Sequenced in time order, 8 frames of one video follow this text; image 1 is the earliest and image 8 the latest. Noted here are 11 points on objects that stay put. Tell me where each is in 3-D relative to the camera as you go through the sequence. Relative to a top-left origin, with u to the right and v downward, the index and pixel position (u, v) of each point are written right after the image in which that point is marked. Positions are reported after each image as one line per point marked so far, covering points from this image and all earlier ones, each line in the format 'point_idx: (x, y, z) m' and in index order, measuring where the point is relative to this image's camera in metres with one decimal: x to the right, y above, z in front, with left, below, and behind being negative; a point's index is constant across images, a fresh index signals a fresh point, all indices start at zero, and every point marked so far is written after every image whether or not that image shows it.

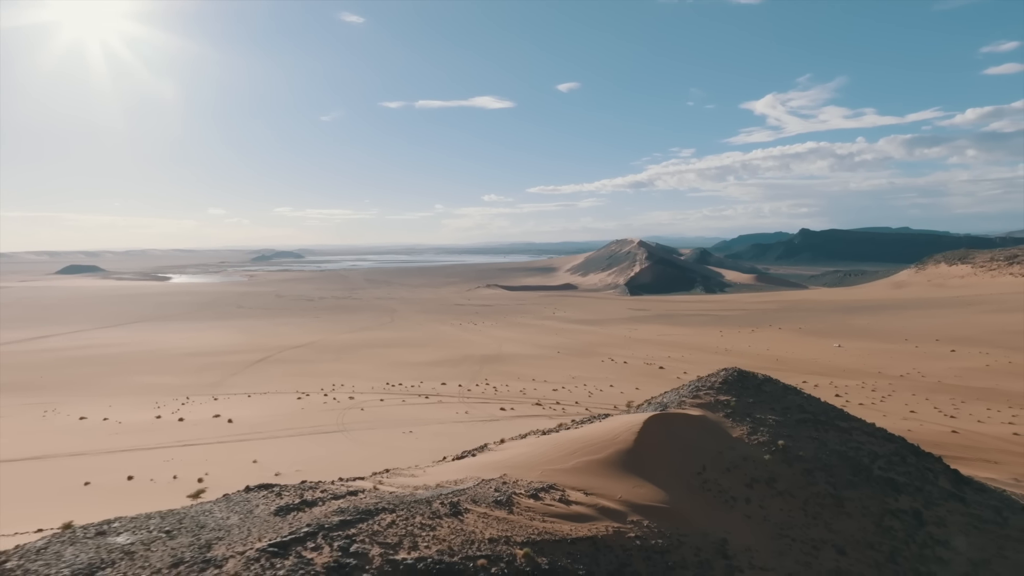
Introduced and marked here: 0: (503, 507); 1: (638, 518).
0: (-0.1, -2.2, +5.6) m
1: (+1.3, -2.4, +5.9) m
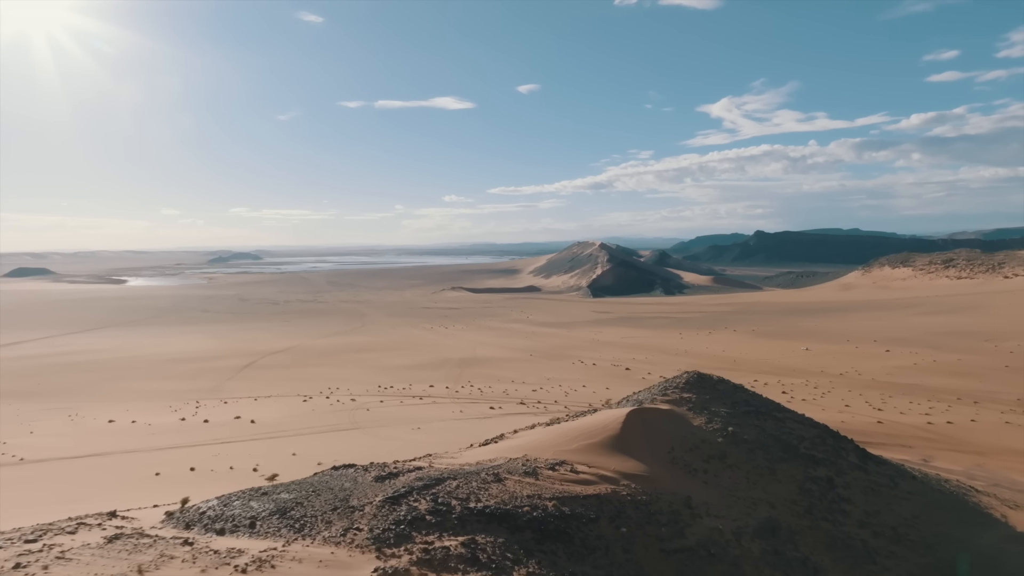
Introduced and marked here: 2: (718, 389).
0: (+0.3, -2.5, +7.7) m
1: (+1.6, -2.7, +8.0) m
2: (+4.4, -2.2, +12.1) m
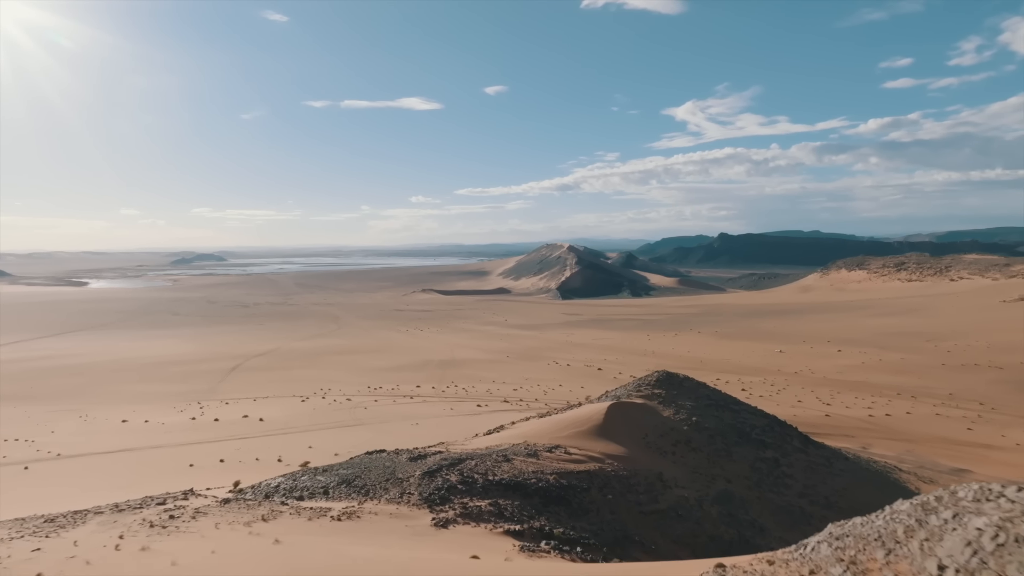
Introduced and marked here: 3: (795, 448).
0: (+0.4, -2.8, +9.3) m
1: (+1.7, -3.0, +9.7) m
2: (+4.2, -2.4, +13.9) m
3: (+6.2, -3.5, +12.4) m
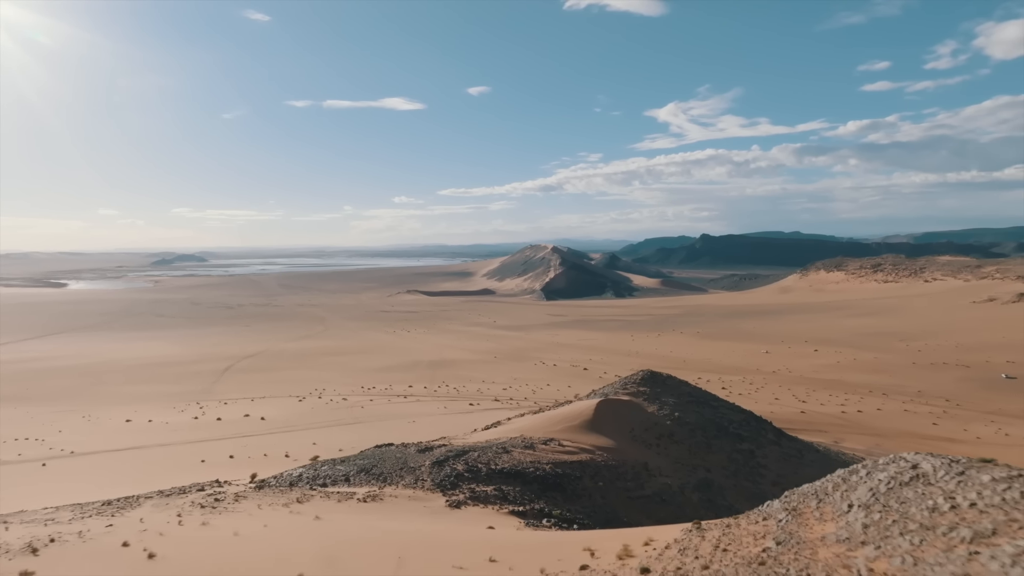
0: (+0.3, -2.9, +10.2) m
1: (+1.6, -3.1, +10.6) m
2: (+4.0, -2.5, +14.9) m
3: (+6.1, -3.6, +13.4) m
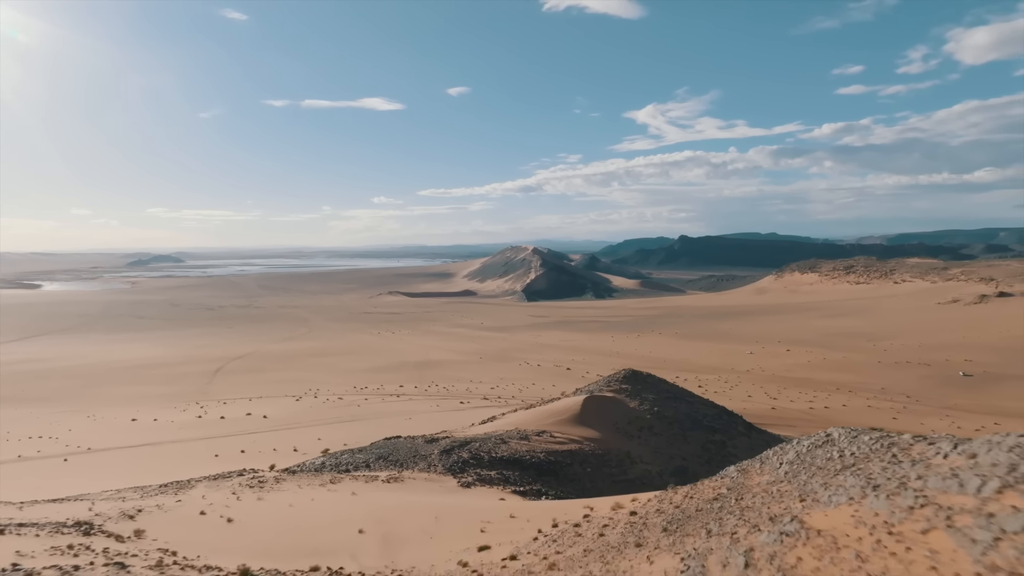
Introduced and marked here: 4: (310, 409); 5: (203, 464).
0: (+0.3, -3.0, +11.3) m
1: (+1.6, -3.2, +11.8) m
2: (+3.8, -2.6, +16.1) m
3: (+5.9, -3.7, +14.7) m
4: (-6.9, -4.1, +19.3) m
5: (-7.1, -4.0, +13.0) m
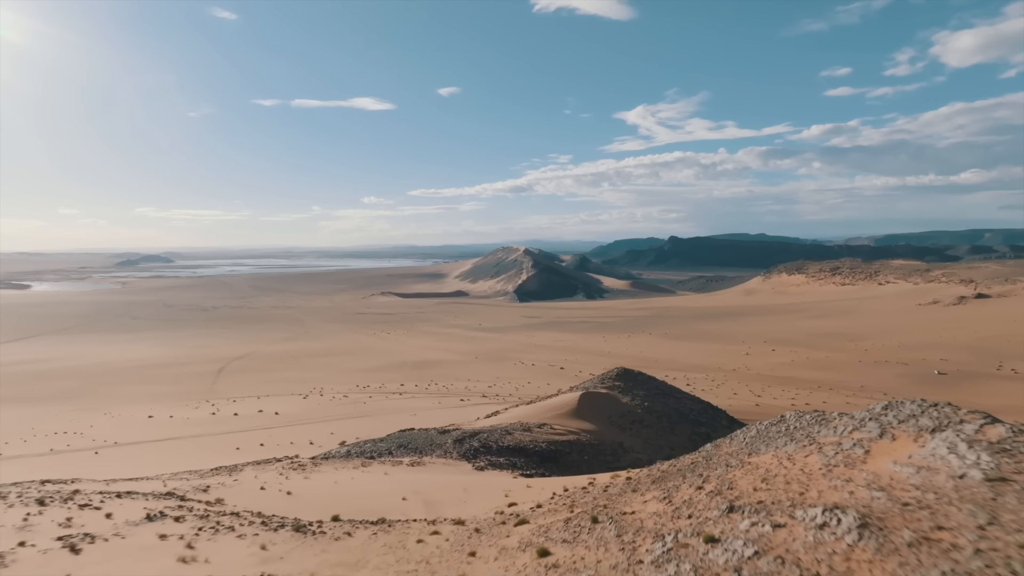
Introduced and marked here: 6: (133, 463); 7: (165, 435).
0: (+0.4, -3.1, +12.3) m
1: (+1.6, -3.3, +12.9) m
2: (+3.8, -2.7, +17.2) m
3: (+5.9, -3.9, +15.9) m
4: (-6.9, -4.2, +20.2) m
5: (-7.0, -4.1, +14.0) m
6: (-9.1, -4.2, +13.6) m
7: (-9.9, -4.2, +16.1) m
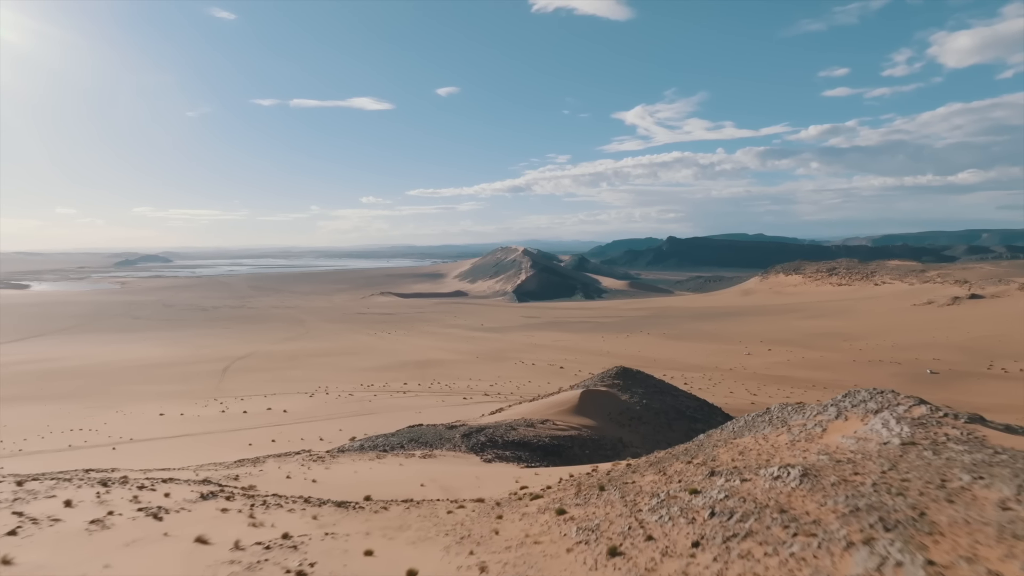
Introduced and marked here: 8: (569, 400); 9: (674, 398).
0: (+0.5, -3.1, +12.8) m
1: (+1.7, -3.3, +13.4) m
2: (+3.9, -2.8, +17.7) m
3: (+6.0, -3.9, +16.4) m
4: (-6.8, -4.2, +20.7) m
5: (-6.9, -4.2, +14.5) m
6: (-9.0, -4.2, +14.1) m
7: (-9.8, -4.2, +16.6) m
8: (+1.5, -3.0, +15.2) m
9: (+4.9, -3.3, +16.9) m
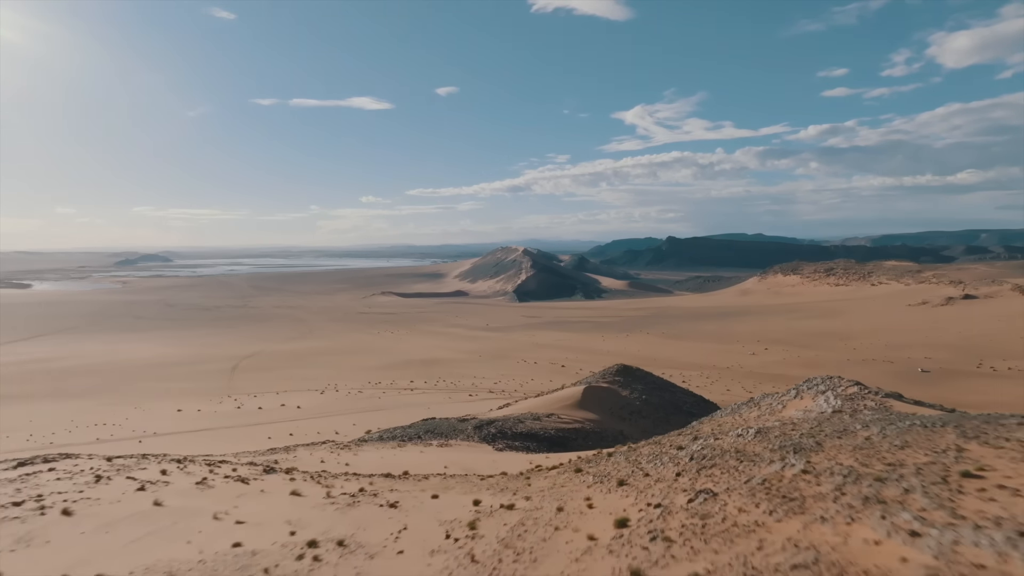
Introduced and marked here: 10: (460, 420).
0: (+0.6, -3.2, +13.6) m
1: (+1.9, -3.4, +14.1) m
2: (+4.1, -2.8, +18.5) m
3: (+6.2, -3.9, +17.2) m
4: (-6.7, -4.3, +21.4) m
5: (-6.8, -4.2, +15.2) m
6: (-8.8, -4.2, +14.8) m
7: (-9.7, -4.3, +17.4) m
8: (+1.7, -3.0, +15.9) m
9: (+5.0, -3.3, +17.7) m
10: (-1.2, -3.0, +12.8) m
